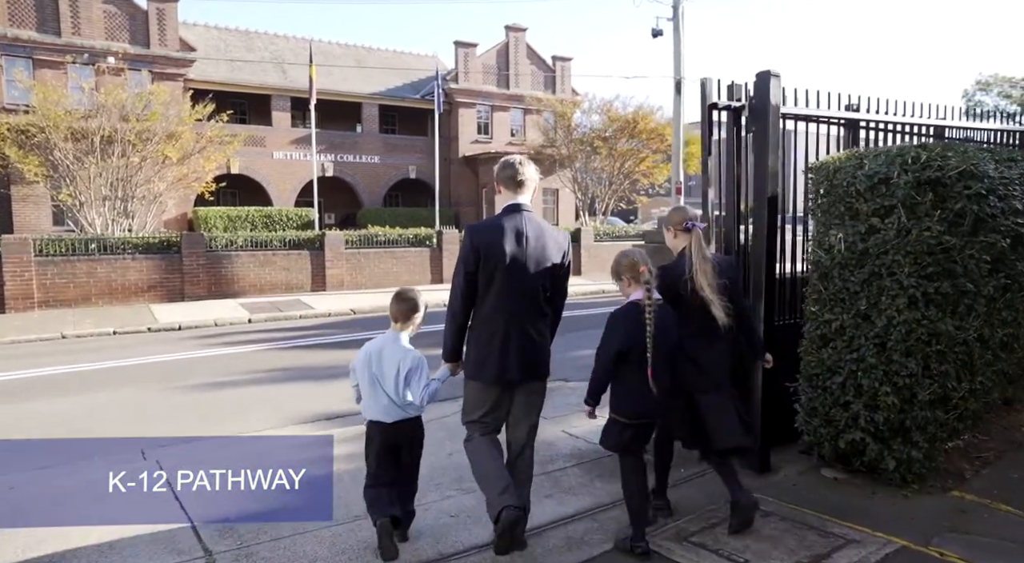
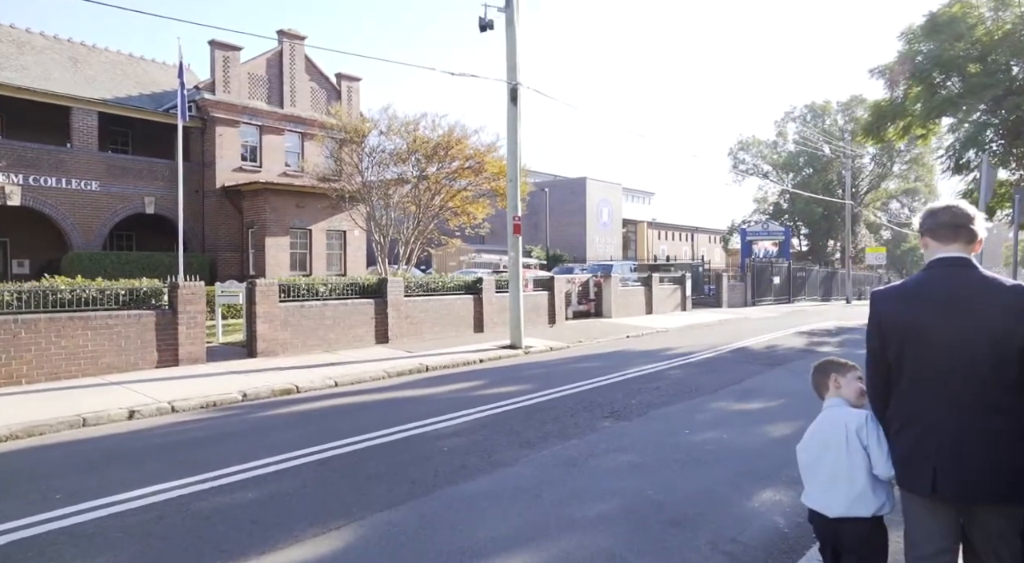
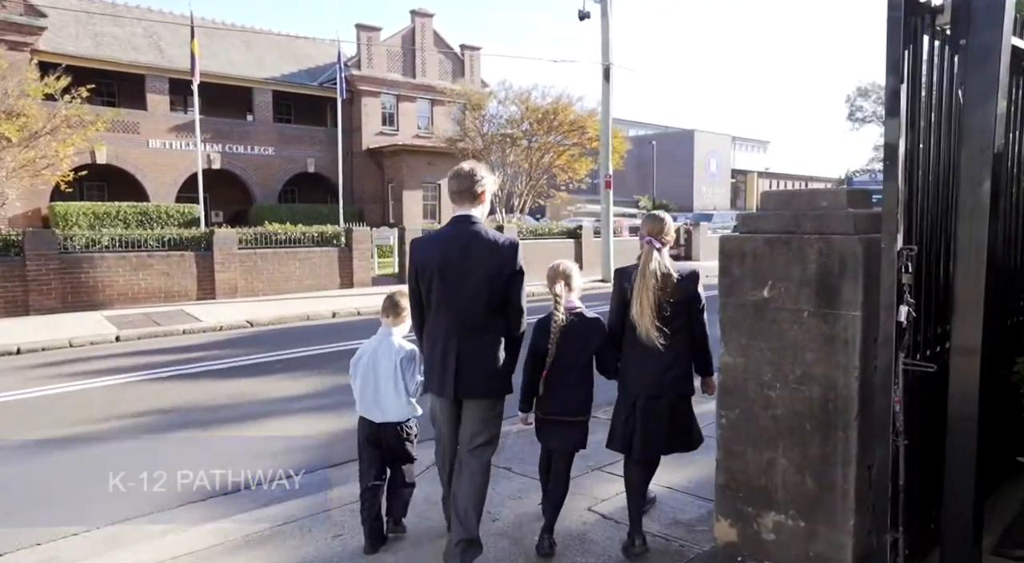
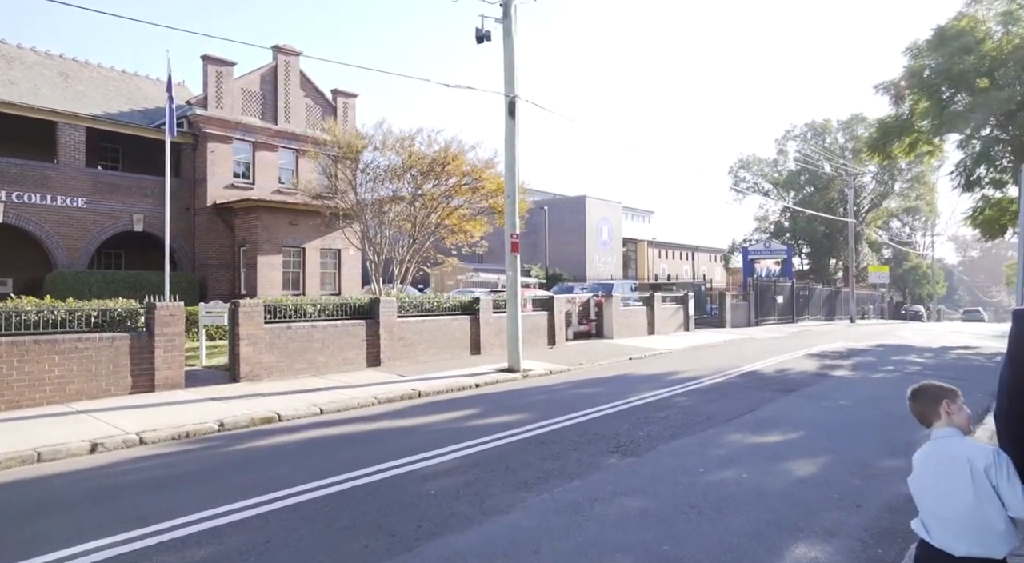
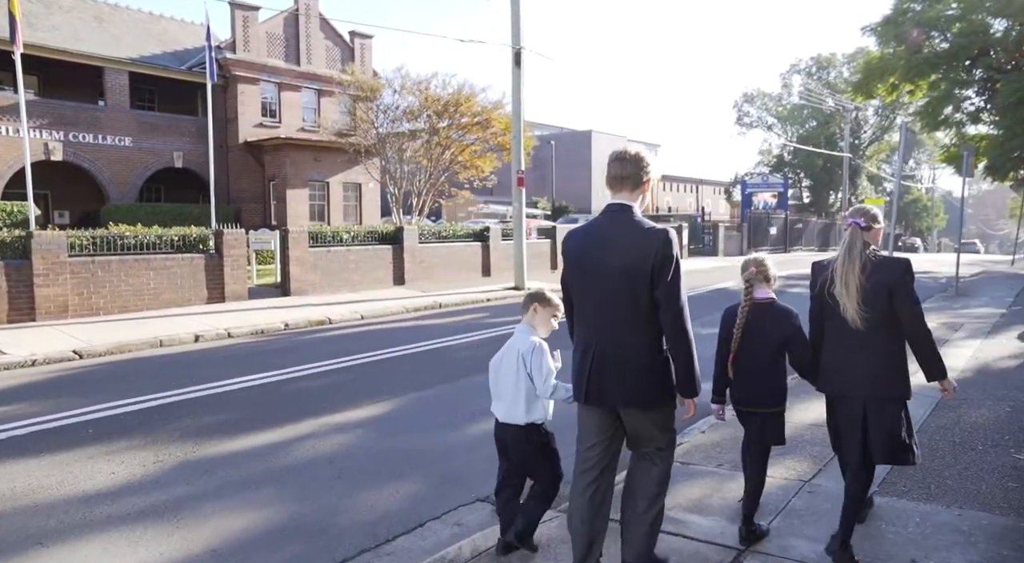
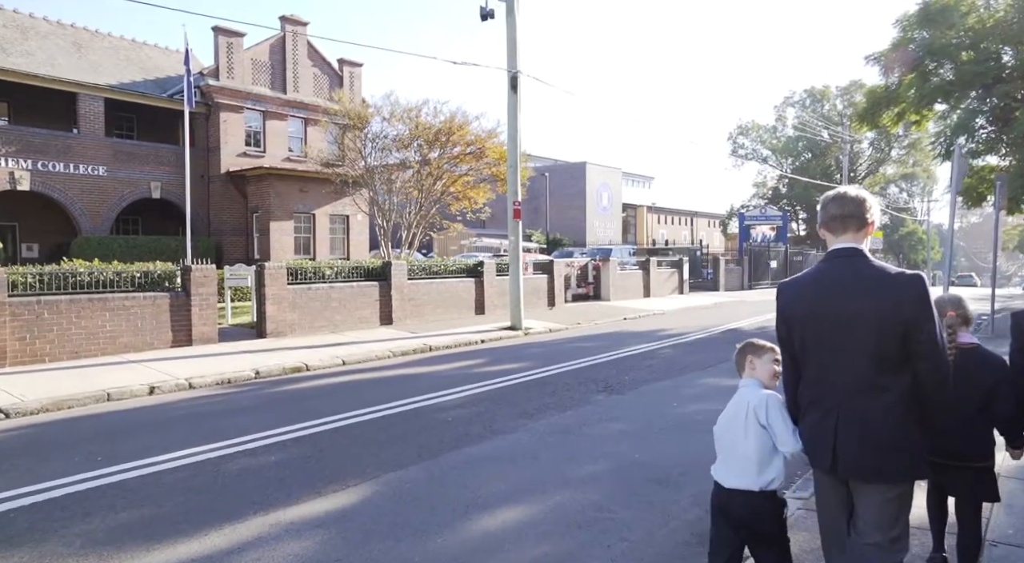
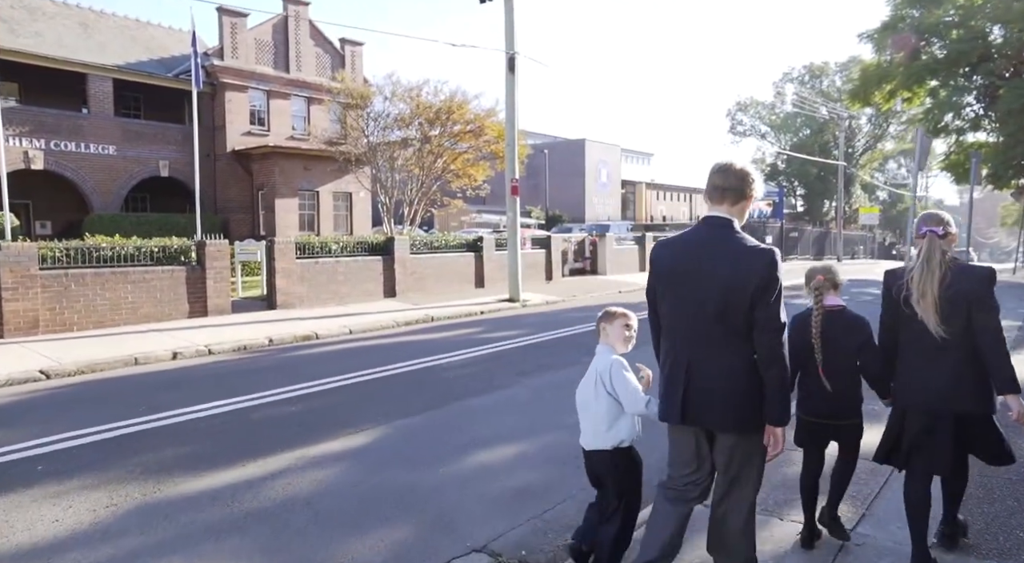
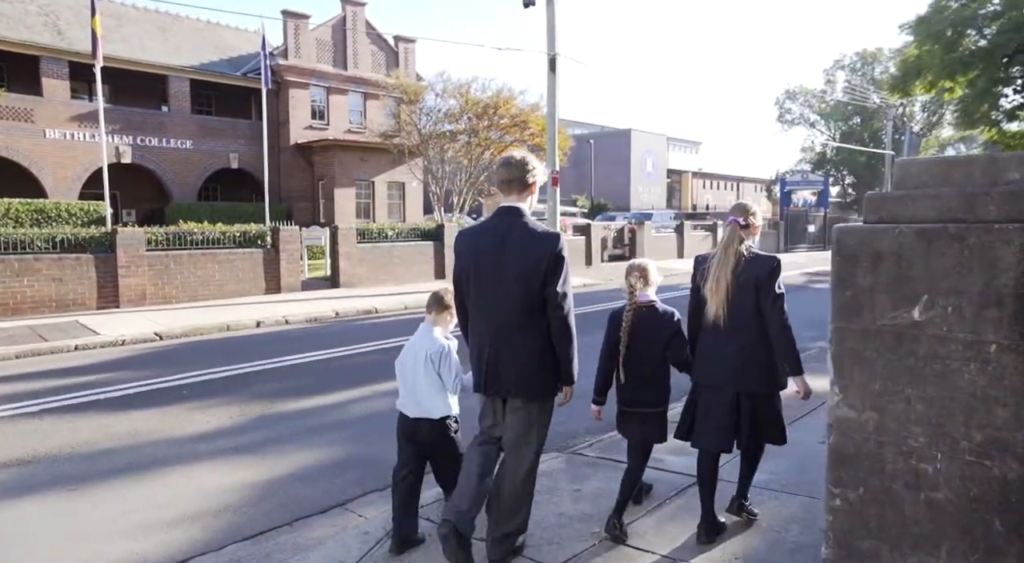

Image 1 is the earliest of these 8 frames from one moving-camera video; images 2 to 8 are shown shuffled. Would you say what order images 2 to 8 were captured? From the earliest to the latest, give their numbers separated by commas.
3, 8, 5, 7, 6, 2, 4
